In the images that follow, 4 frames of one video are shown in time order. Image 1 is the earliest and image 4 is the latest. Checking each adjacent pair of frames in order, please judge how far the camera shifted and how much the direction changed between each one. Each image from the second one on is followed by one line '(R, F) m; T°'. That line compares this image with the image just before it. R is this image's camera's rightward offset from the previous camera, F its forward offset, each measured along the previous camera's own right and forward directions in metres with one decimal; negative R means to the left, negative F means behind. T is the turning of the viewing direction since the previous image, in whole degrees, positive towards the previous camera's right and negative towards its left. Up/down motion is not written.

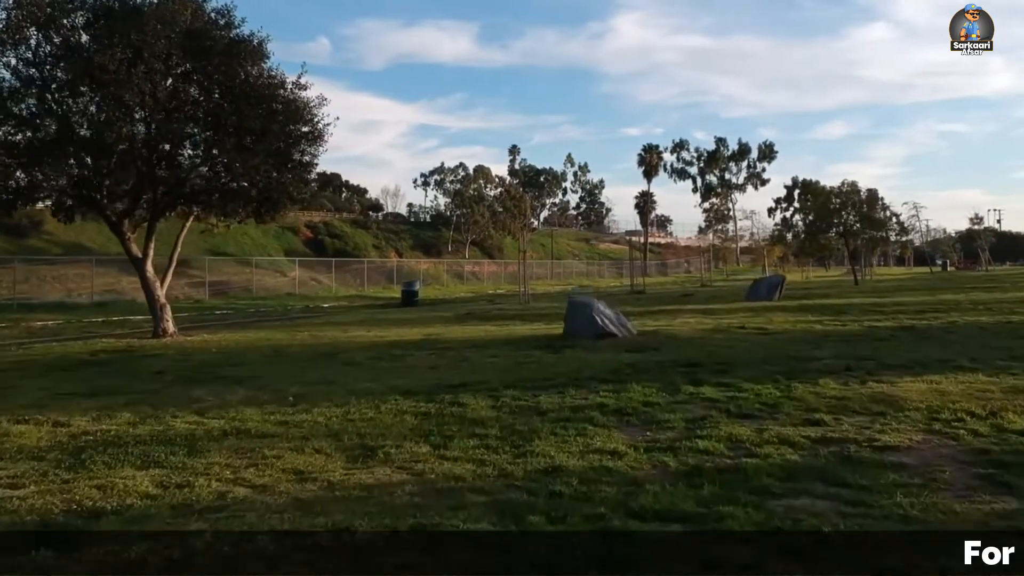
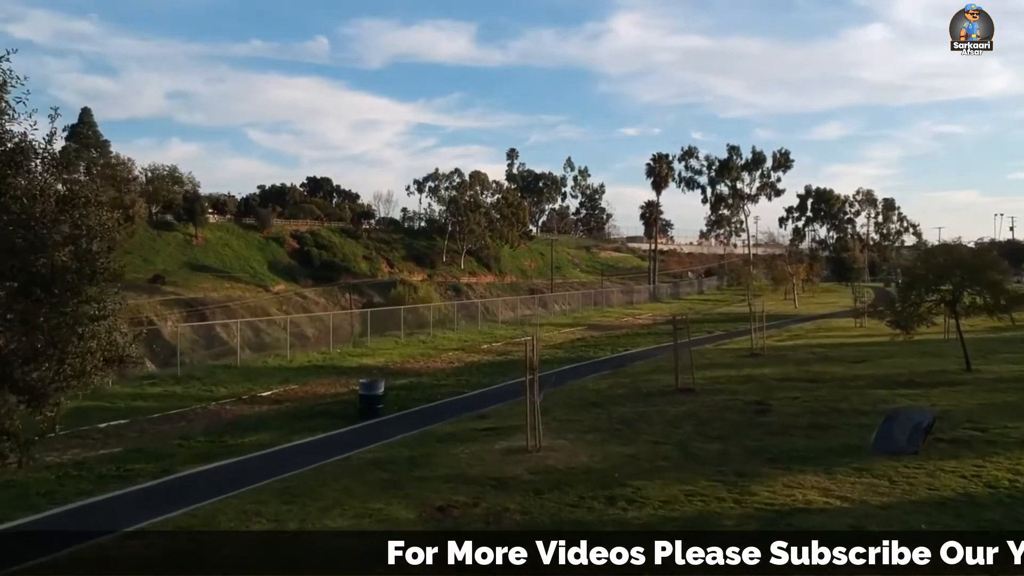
(-0.1, +9.6) m; 0°
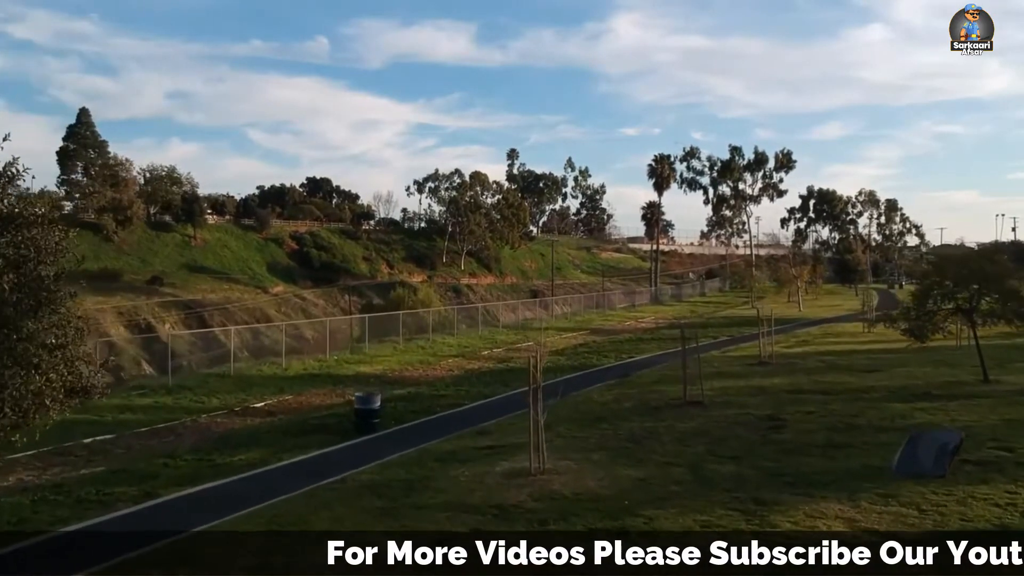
(0.0, +1.0) m; 0°
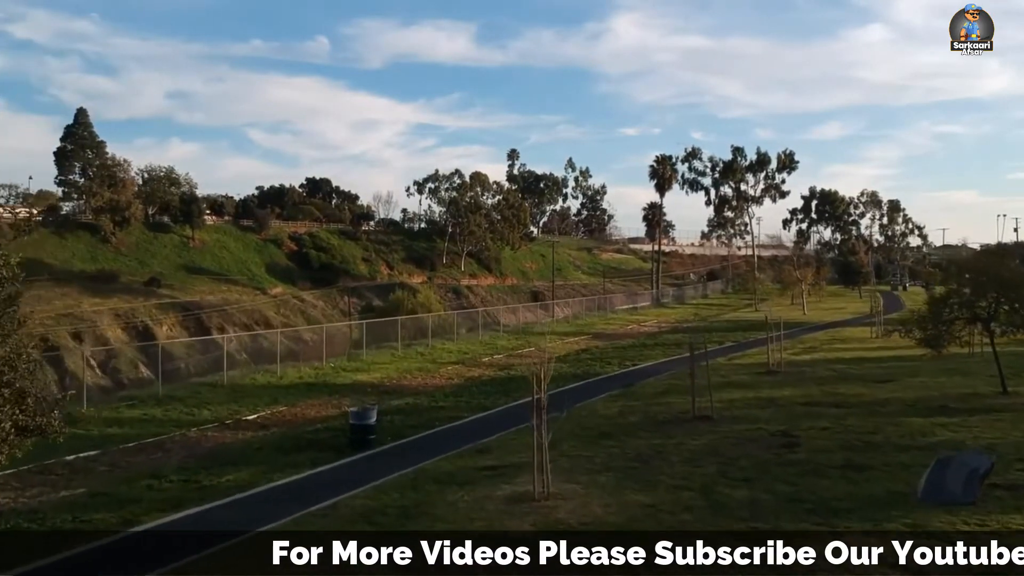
(0.0, +1.0) m; 0°
